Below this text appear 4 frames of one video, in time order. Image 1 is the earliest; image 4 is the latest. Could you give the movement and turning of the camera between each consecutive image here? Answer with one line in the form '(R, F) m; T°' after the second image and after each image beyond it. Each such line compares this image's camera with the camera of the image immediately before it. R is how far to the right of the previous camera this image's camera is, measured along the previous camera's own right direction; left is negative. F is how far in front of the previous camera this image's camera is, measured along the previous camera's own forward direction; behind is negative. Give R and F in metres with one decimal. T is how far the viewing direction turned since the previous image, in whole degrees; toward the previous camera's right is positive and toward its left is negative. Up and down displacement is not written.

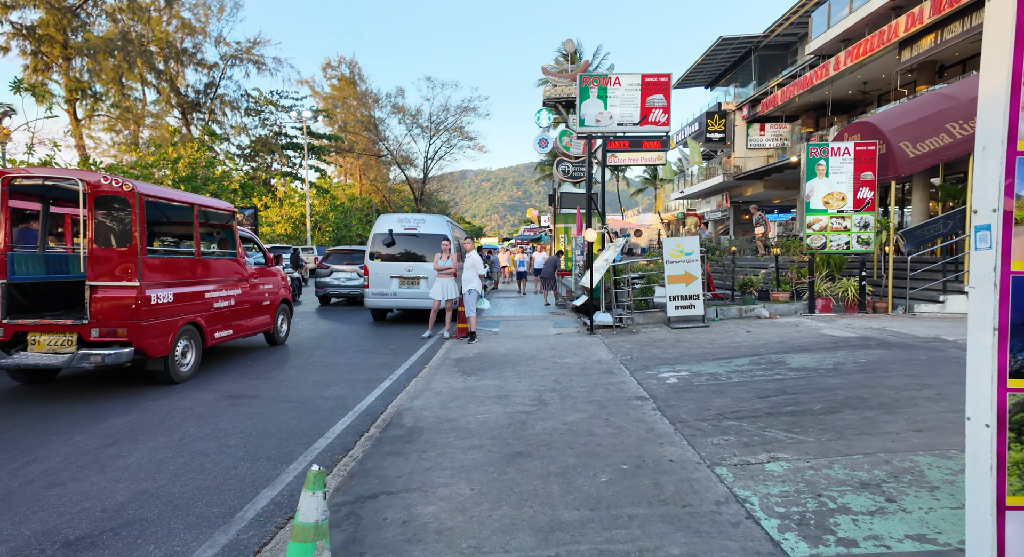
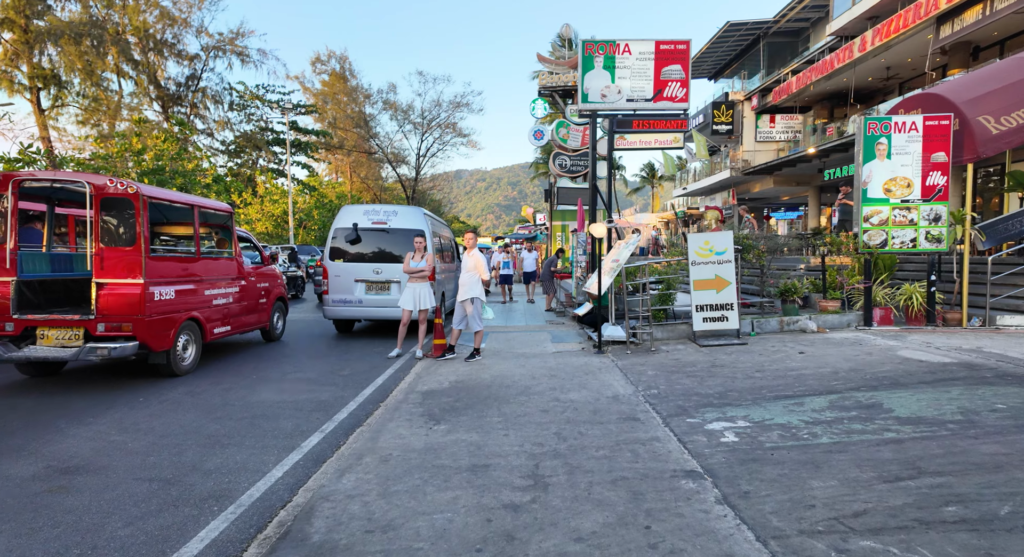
(+0.1, +2.0) m; 0°
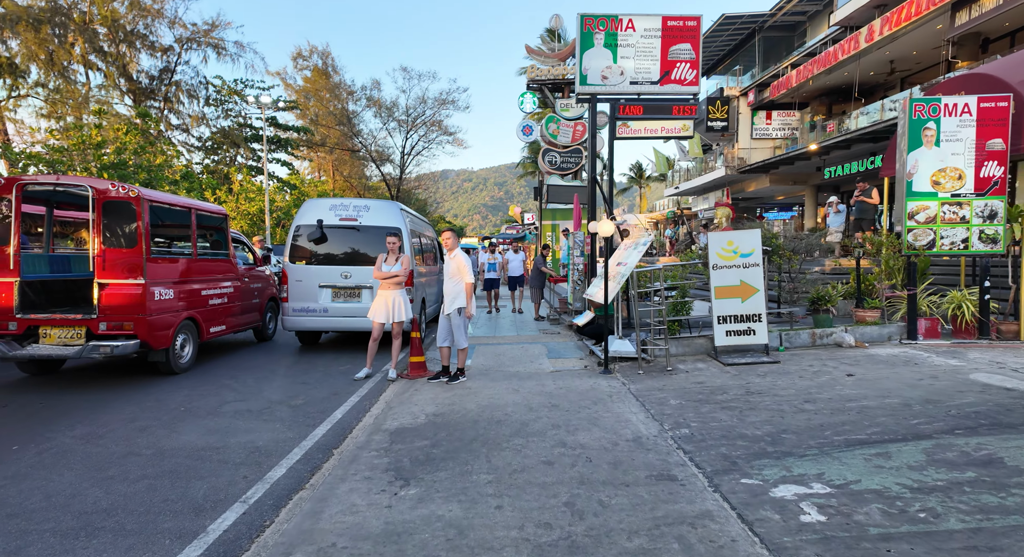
(-0.1, +1.3) m; +1°
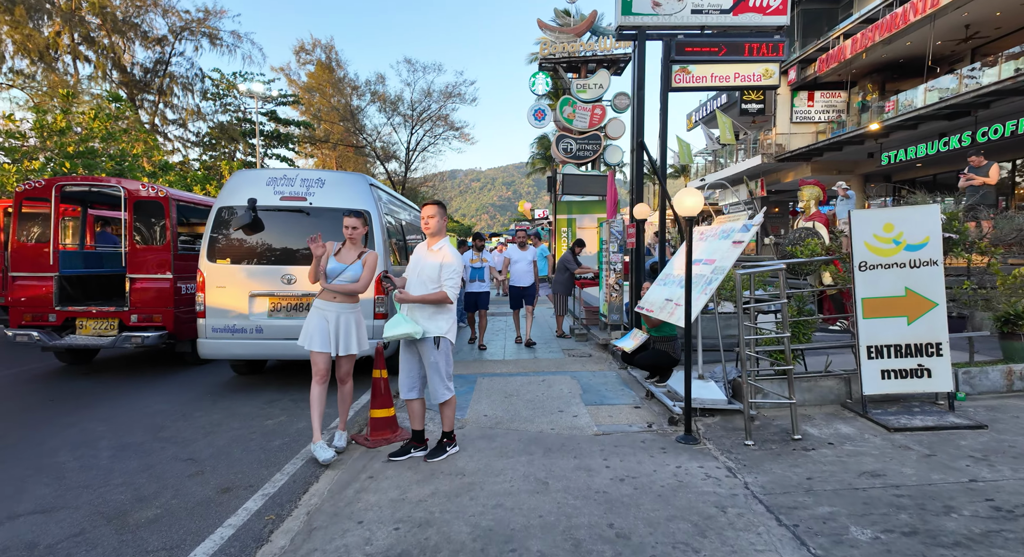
(-0.1, +2.7) m; -1°
